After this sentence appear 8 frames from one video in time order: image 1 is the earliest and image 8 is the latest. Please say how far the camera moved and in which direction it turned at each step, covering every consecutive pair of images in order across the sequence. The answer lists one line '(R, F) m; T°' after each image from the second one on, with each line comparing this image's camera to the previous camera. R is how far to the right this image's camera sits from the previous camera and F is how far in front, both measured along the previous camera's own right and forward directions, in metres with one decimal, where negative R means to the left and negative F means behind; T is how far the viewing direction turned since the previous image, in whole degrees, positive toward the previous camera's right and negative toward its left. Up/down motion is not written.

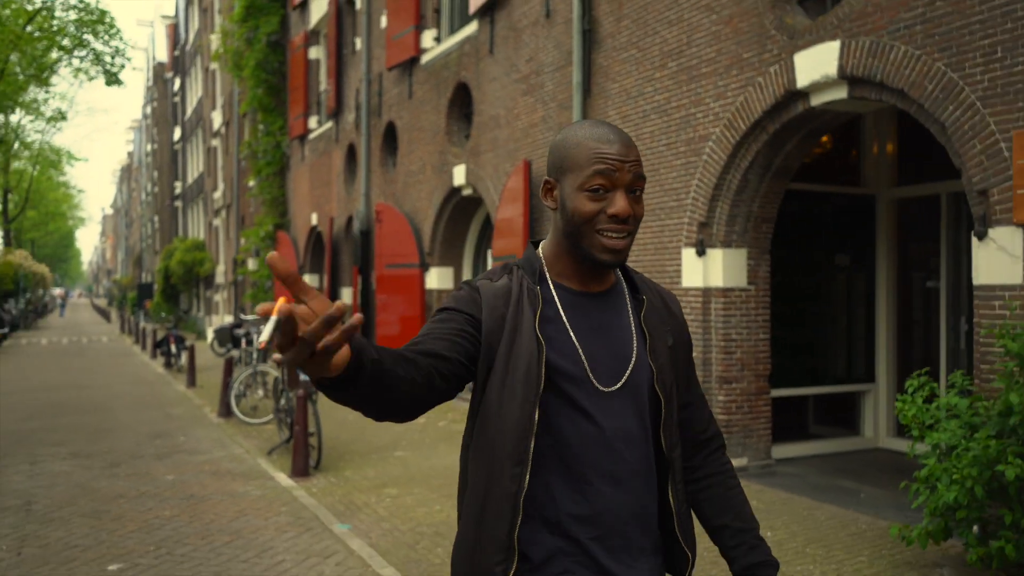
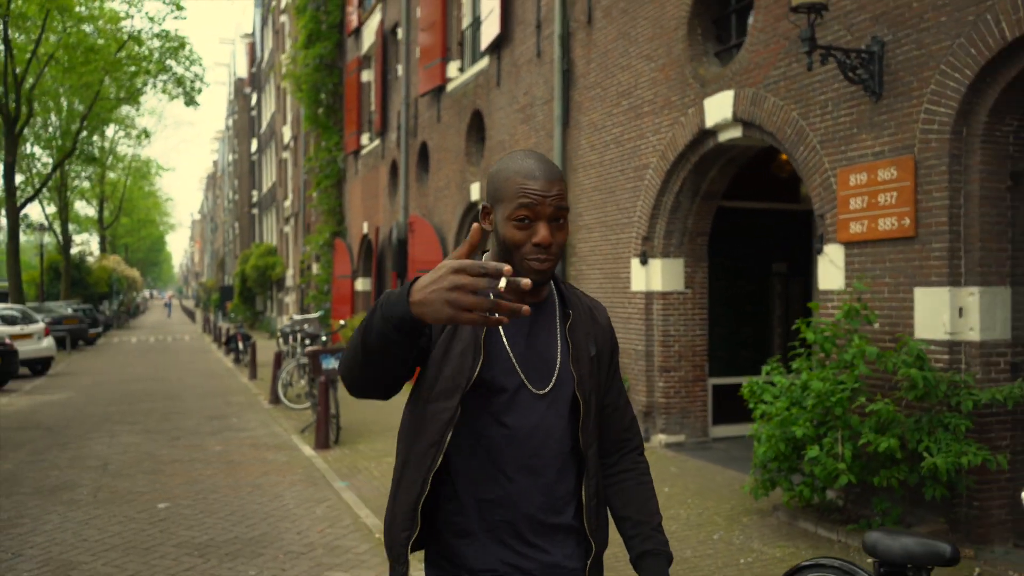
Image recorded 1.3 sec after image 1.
(+1.1, -1.6) m; -5°
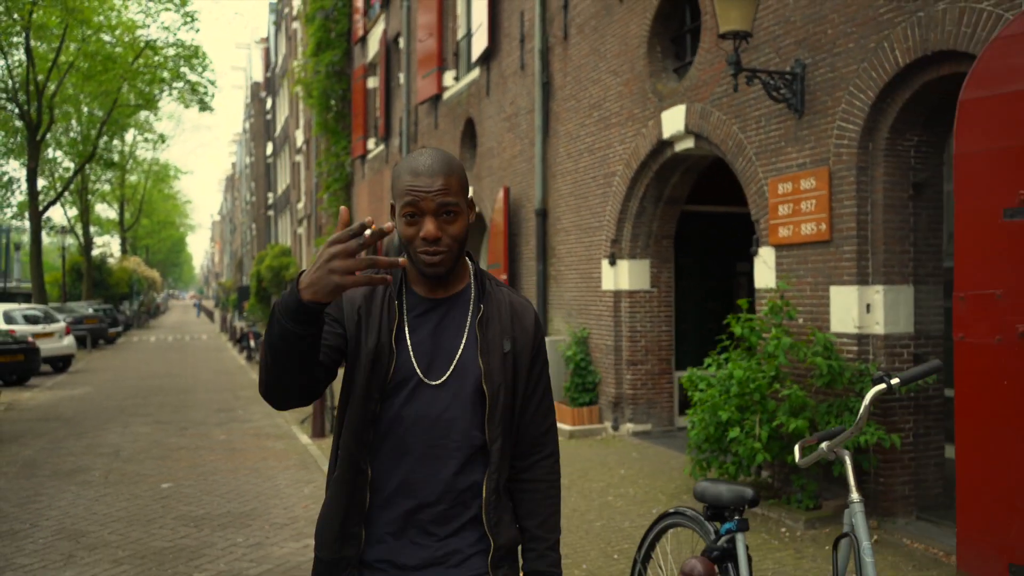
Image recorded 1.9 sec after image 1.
(+0.5, -0.7) m; -1°
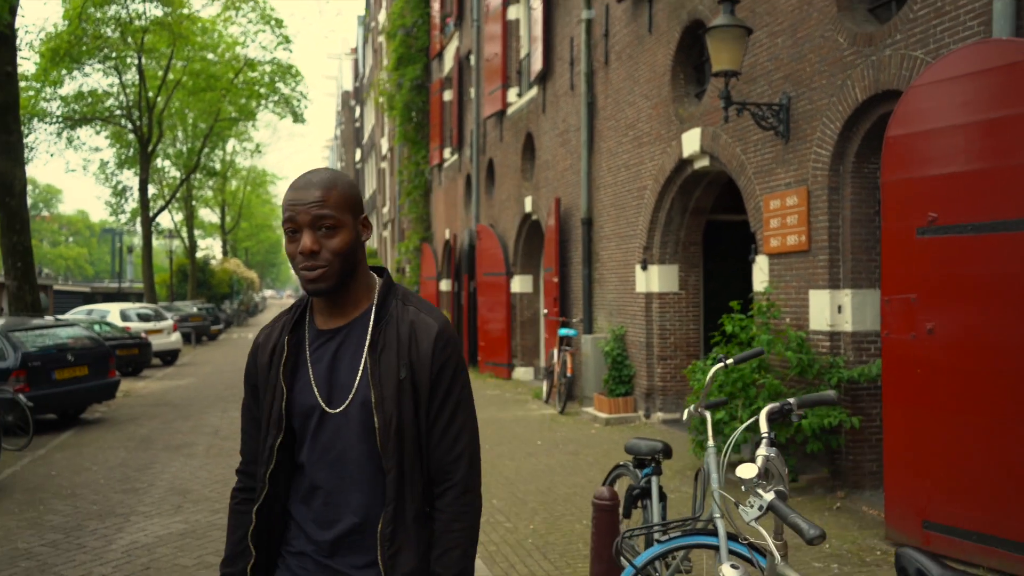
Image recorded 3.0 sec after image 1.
(+0.6, -1.2) m; -6°
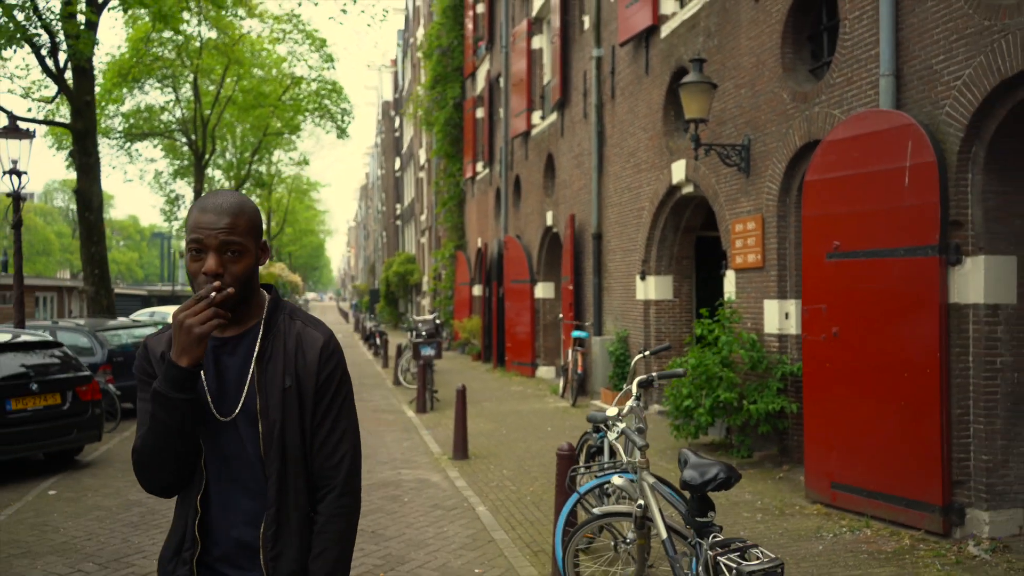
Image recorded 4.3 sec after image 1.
(+0.3, -1.7) m; -3°
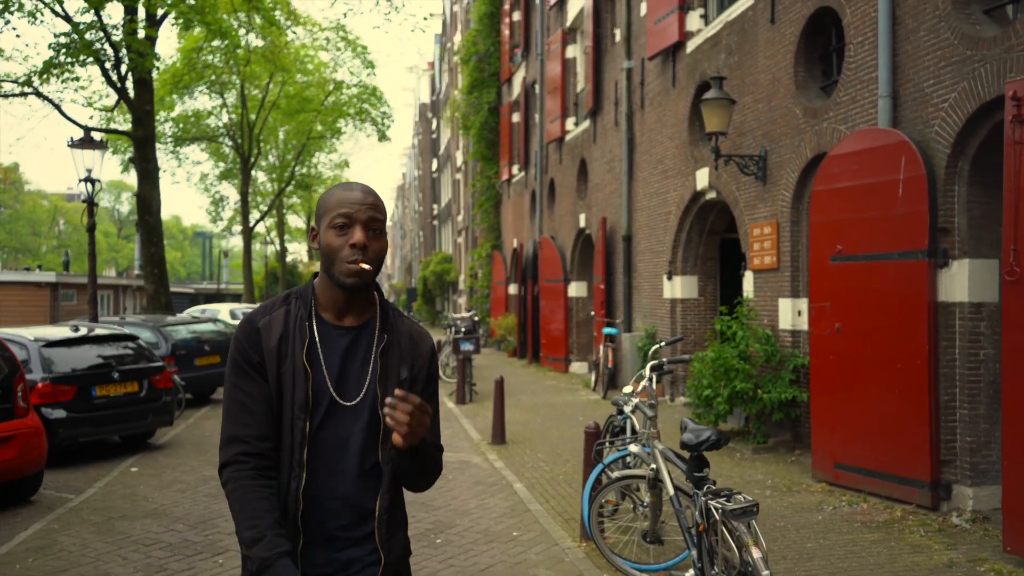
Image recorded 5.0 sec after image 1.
(0.0, -0.9) m; -2°
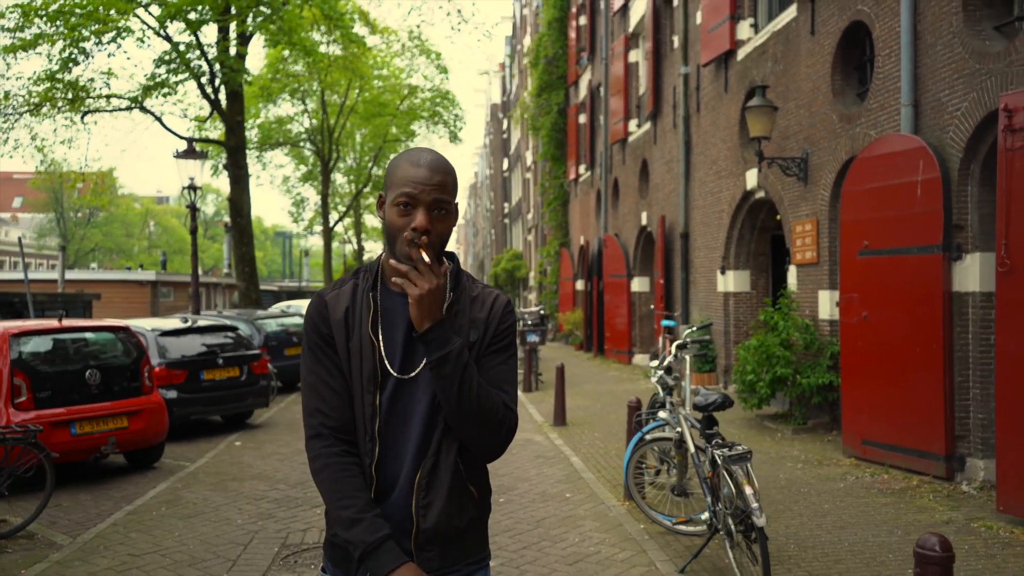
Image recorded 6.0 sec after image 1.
(+0.2, -1.0) m; -5°
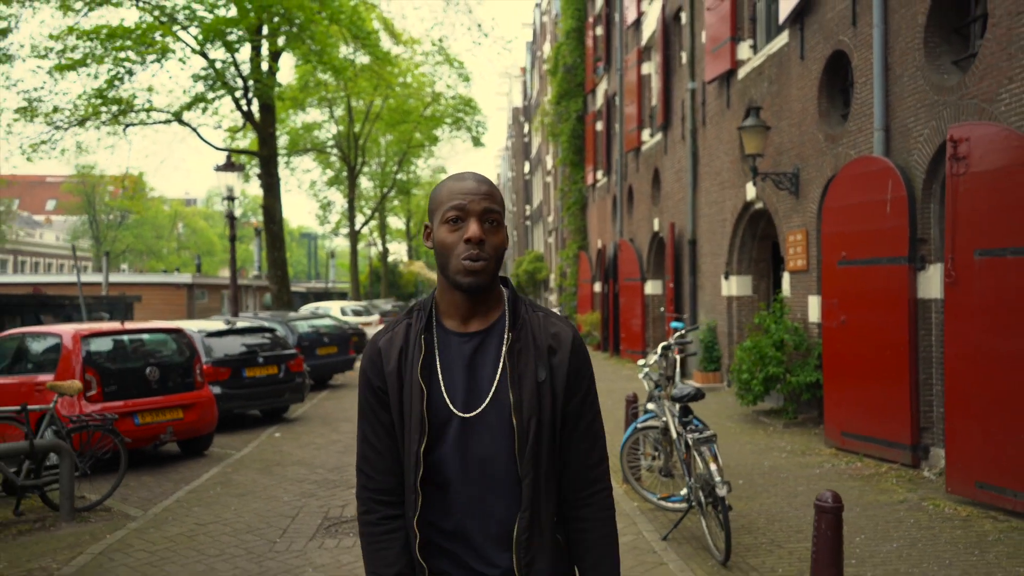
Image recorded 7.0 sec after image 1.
(+0.1, -1.0) m; -2°
